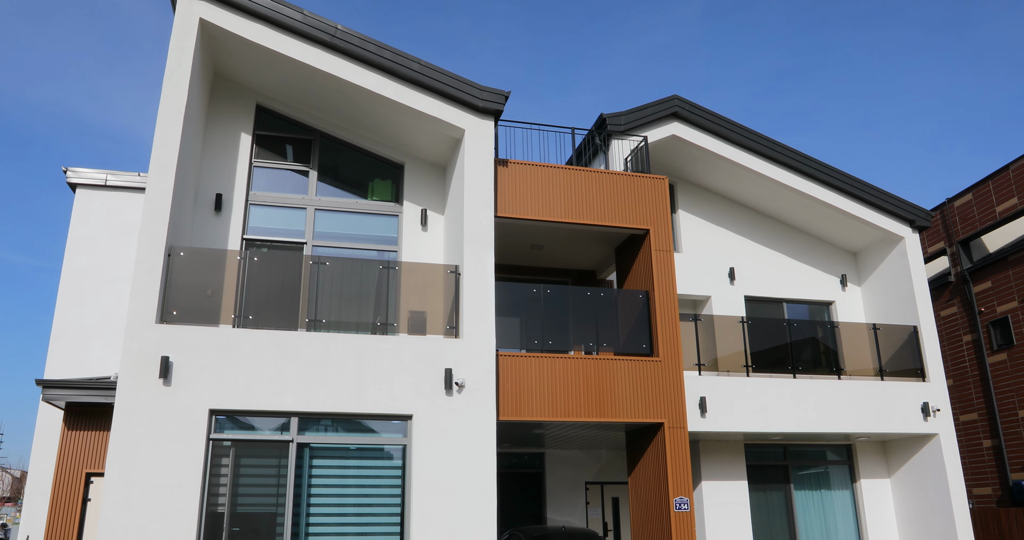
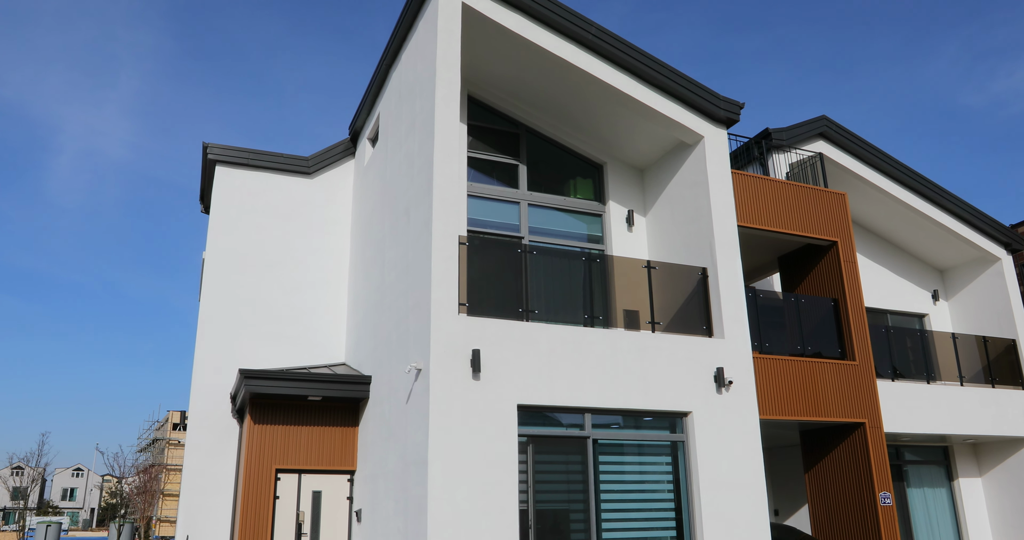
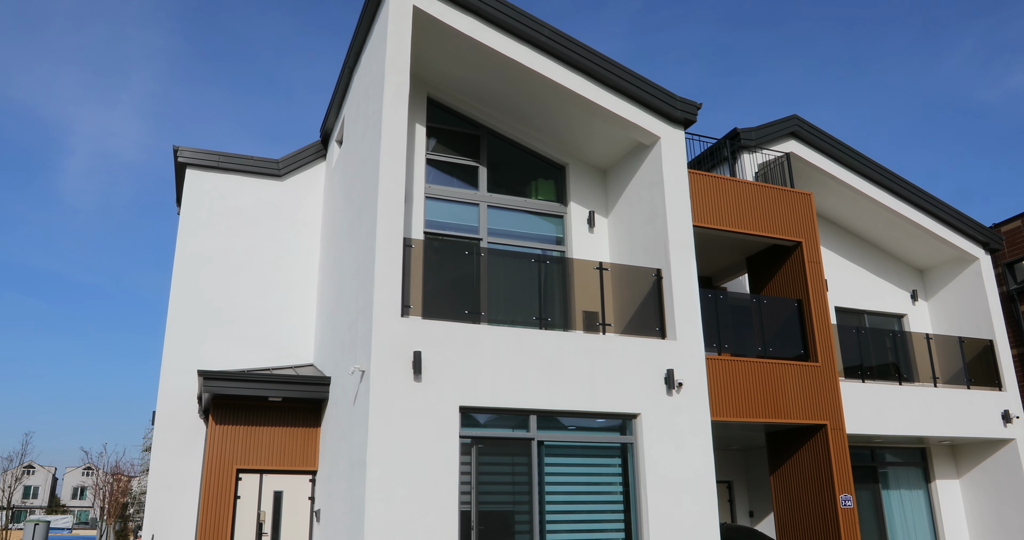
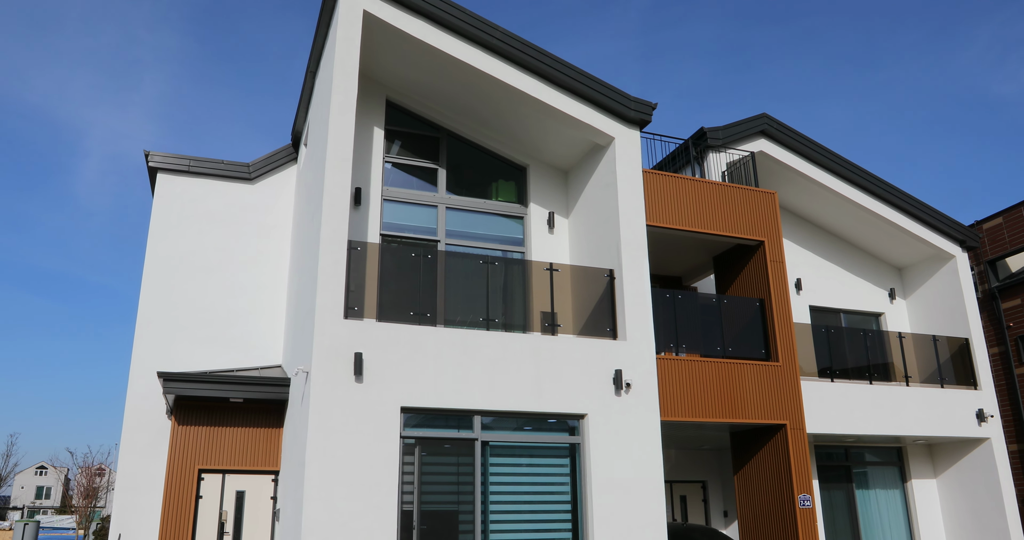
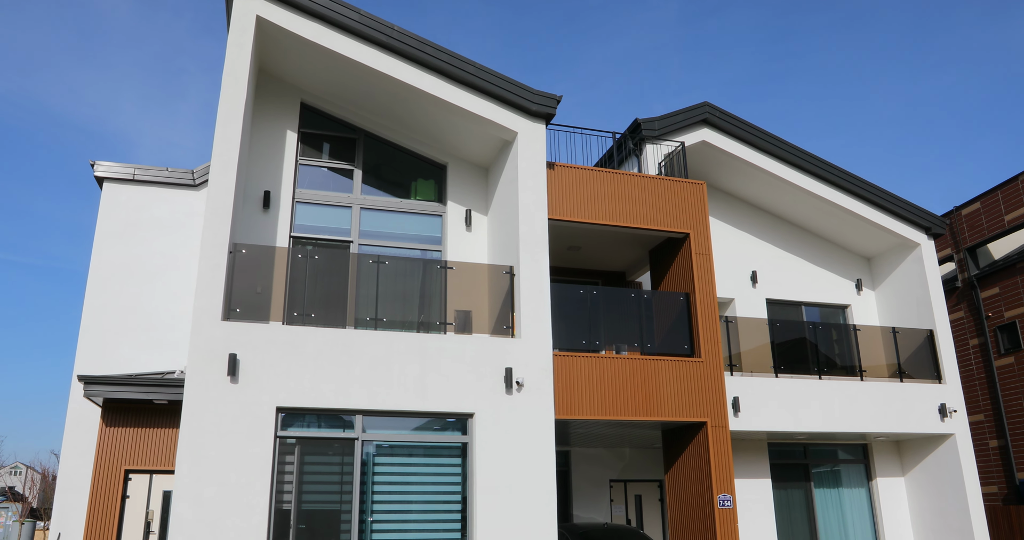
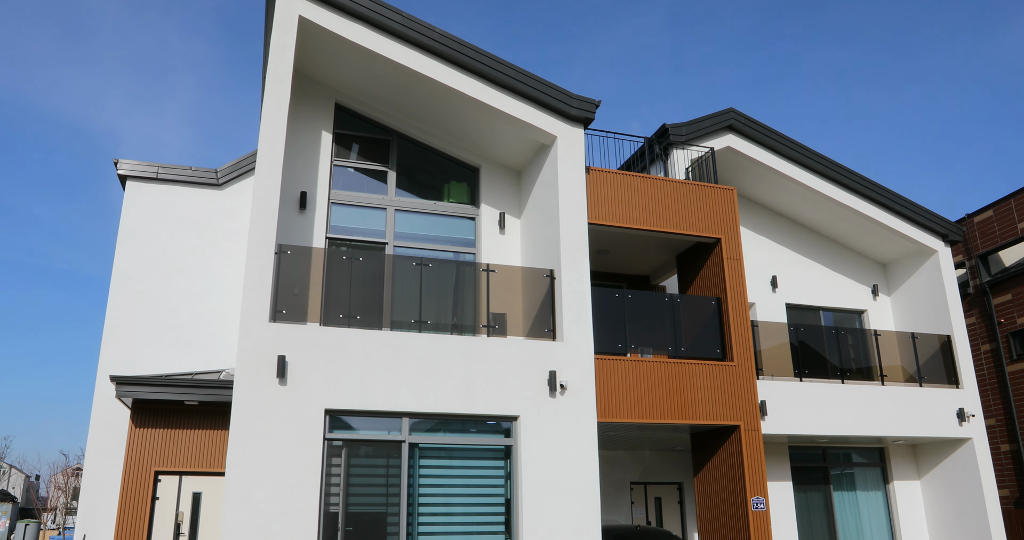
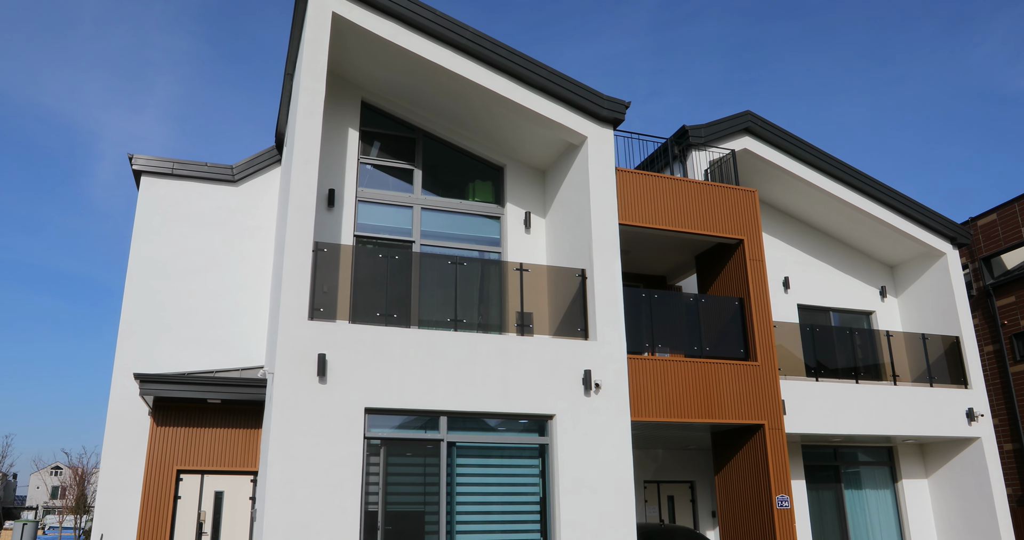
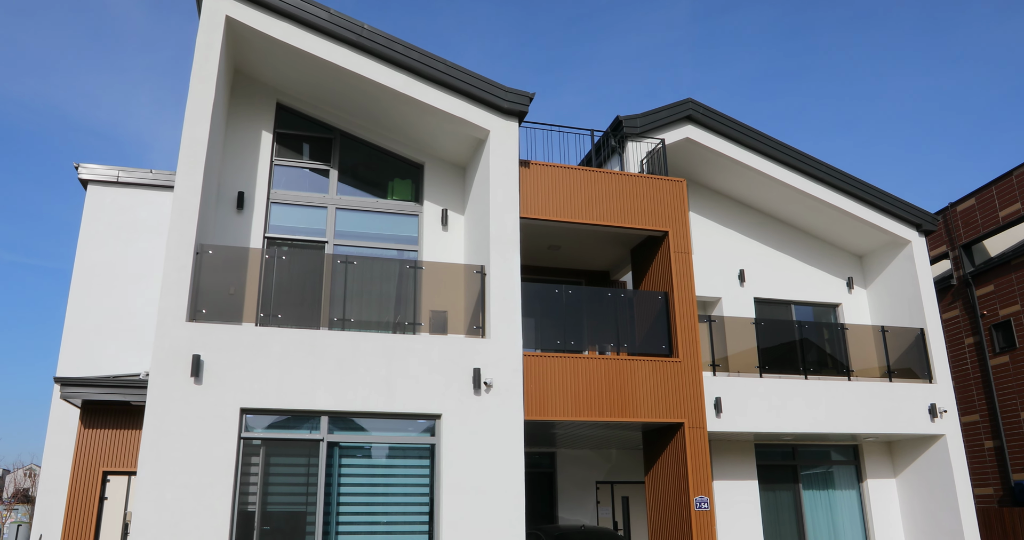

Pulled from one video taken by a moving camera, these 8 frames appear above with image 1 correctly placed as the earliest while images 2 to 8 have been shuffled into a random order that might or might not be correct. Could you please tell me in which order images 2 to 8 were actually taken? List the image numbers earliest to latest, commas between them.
8, 5, 6, 7, 4, 3, 2
